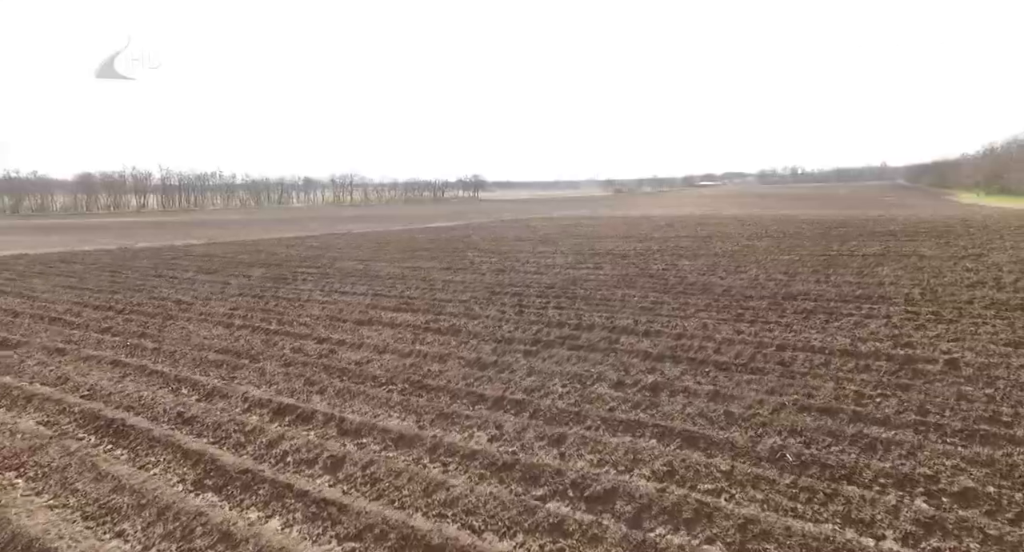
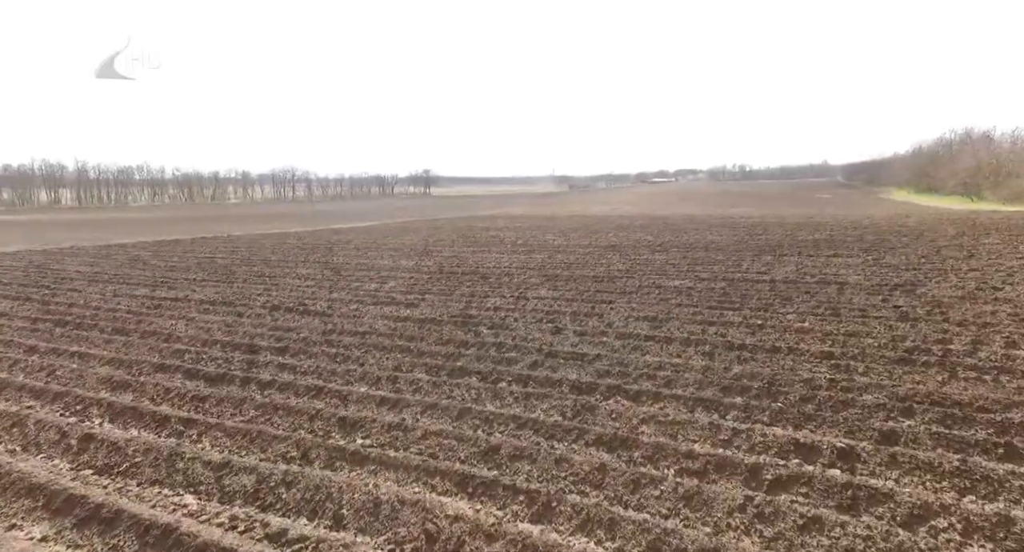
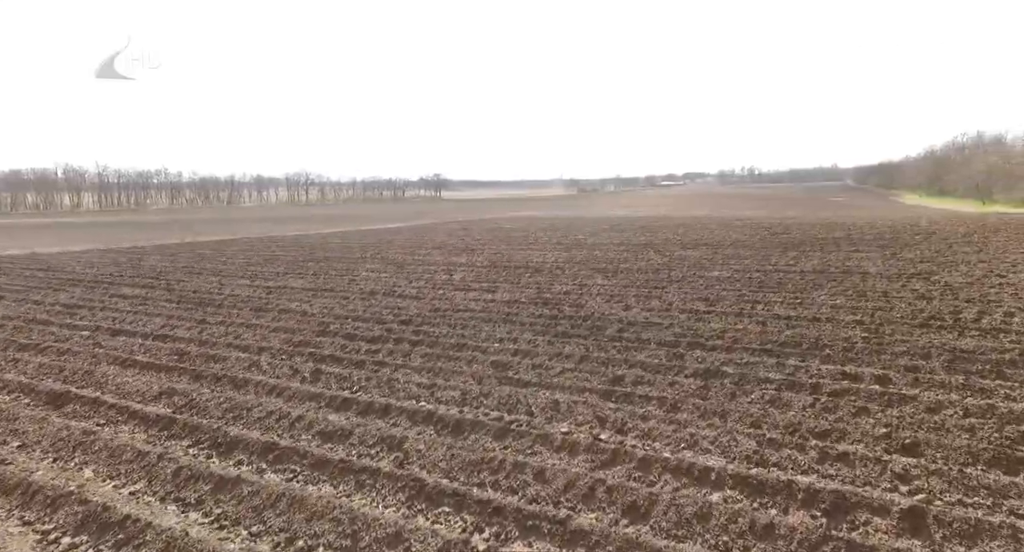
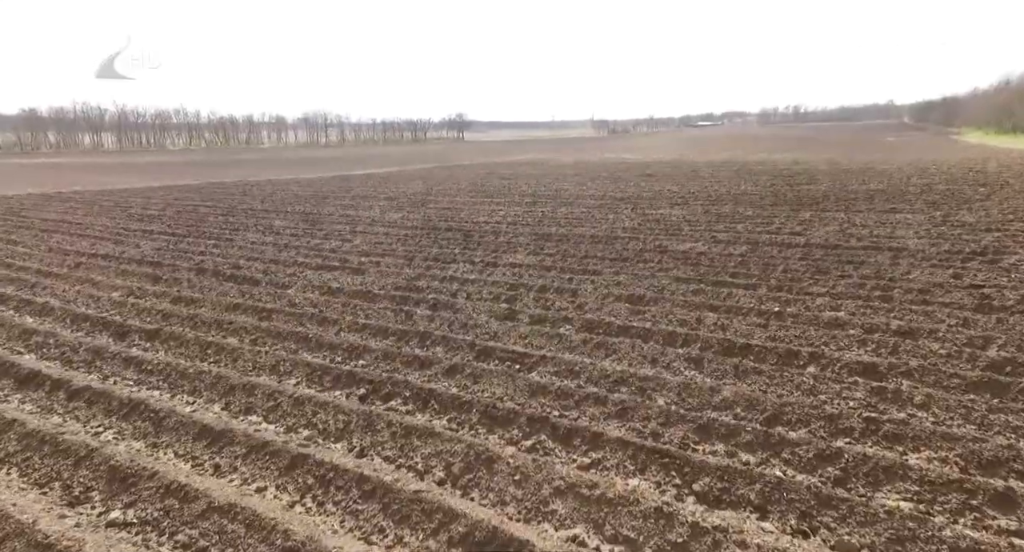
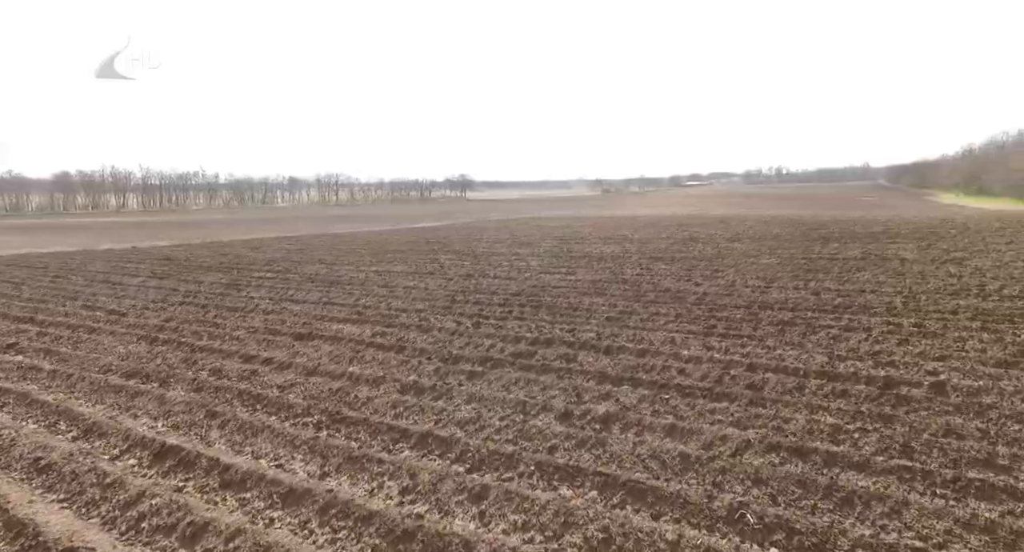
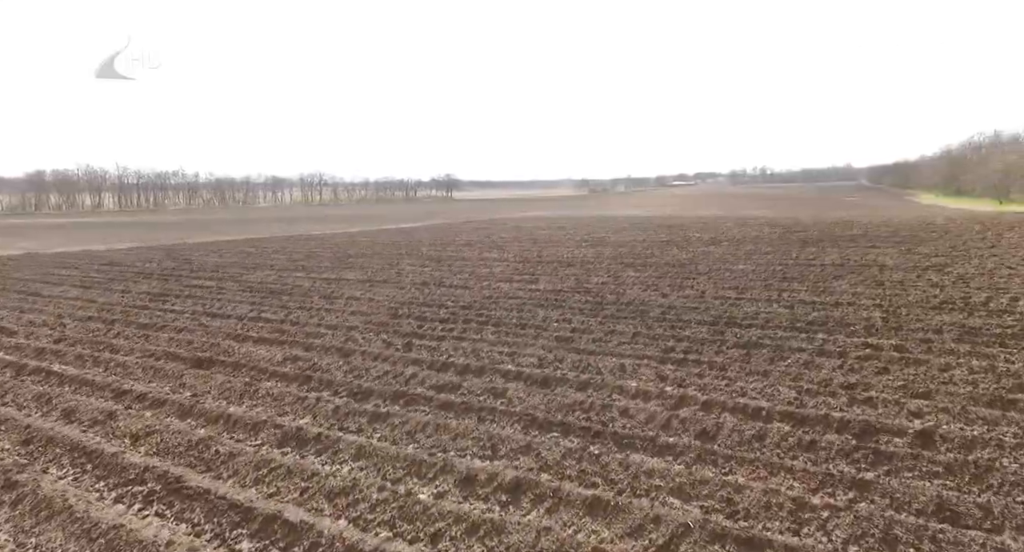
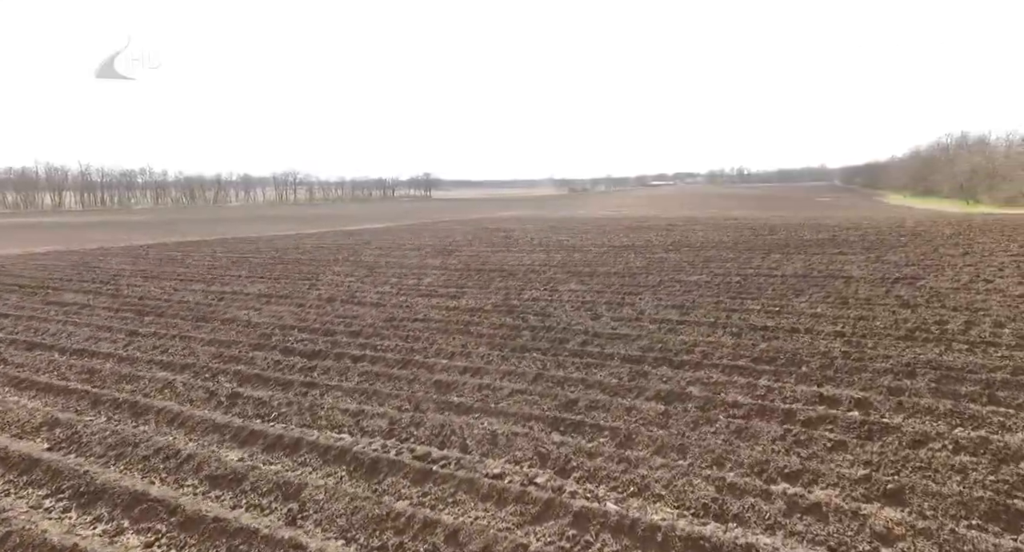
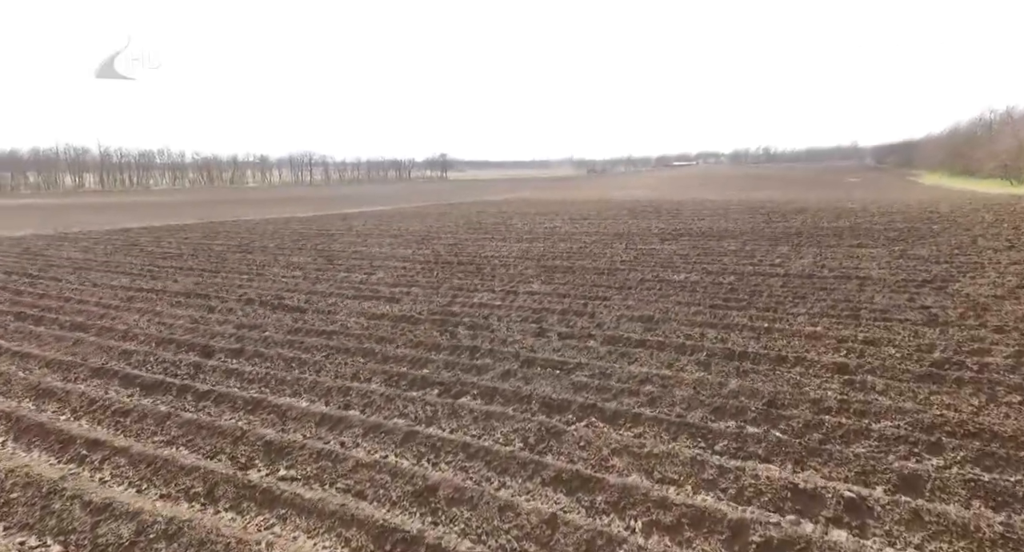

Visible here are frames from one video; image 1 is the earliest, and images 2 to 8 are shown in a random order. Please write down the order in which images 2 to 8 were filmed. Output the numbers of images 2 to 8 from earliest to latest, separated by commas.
5, 6, 3, 7, 2, 8, 4
